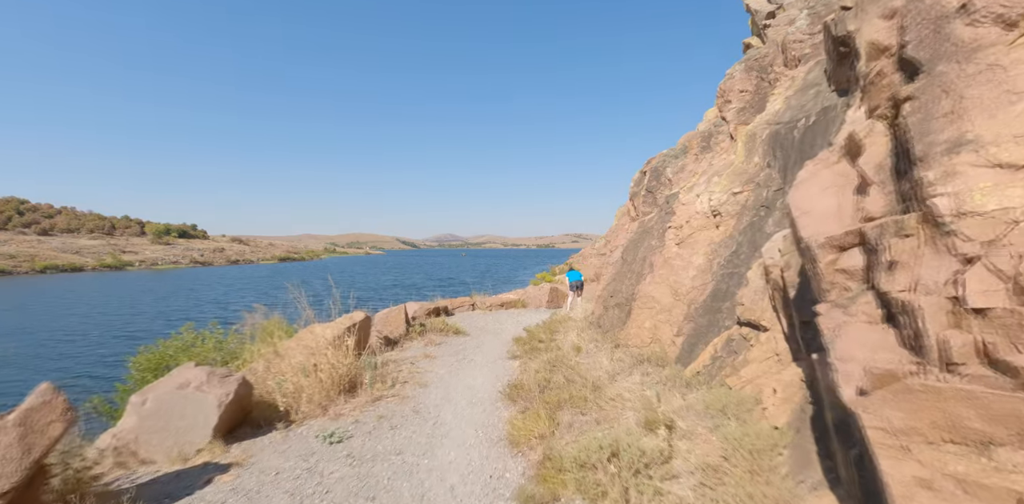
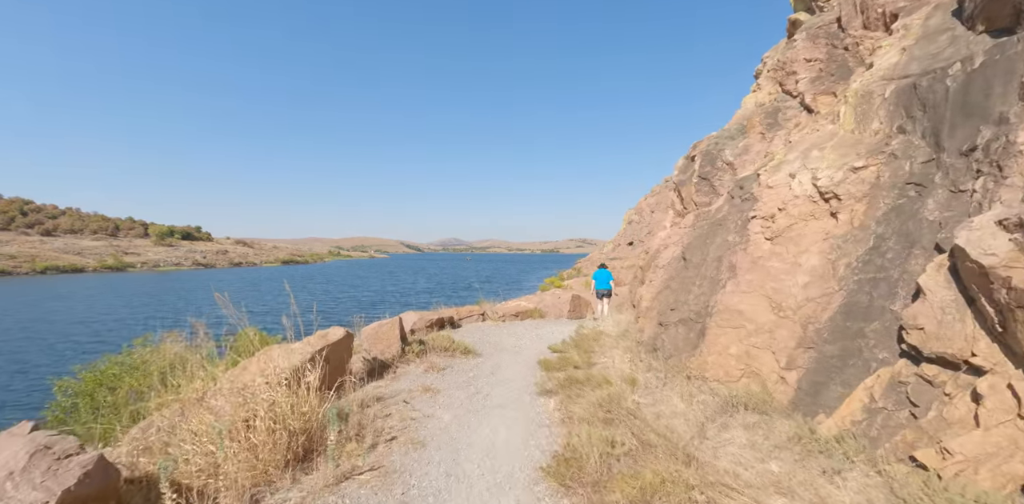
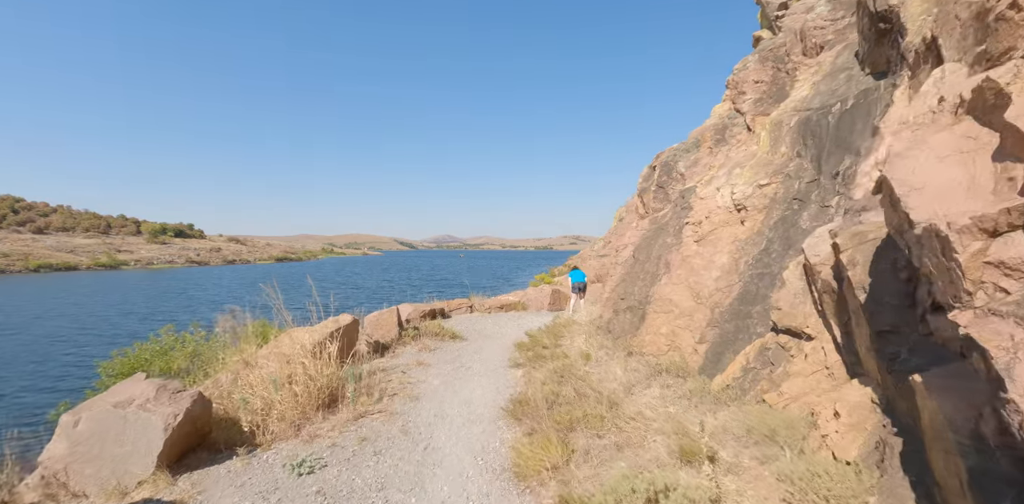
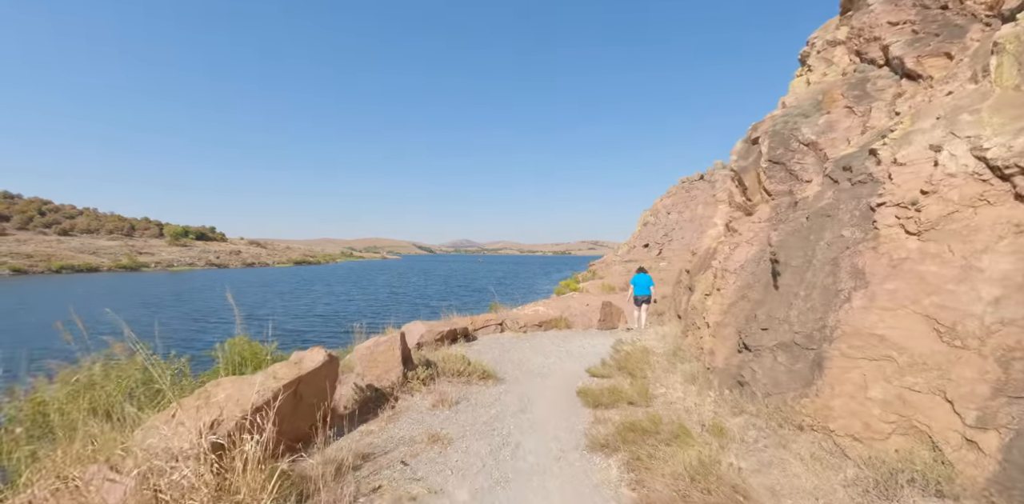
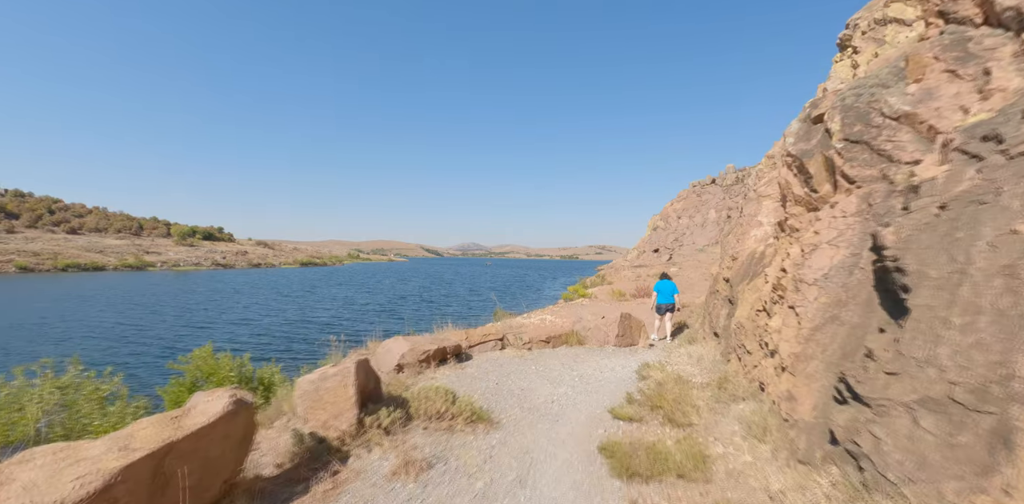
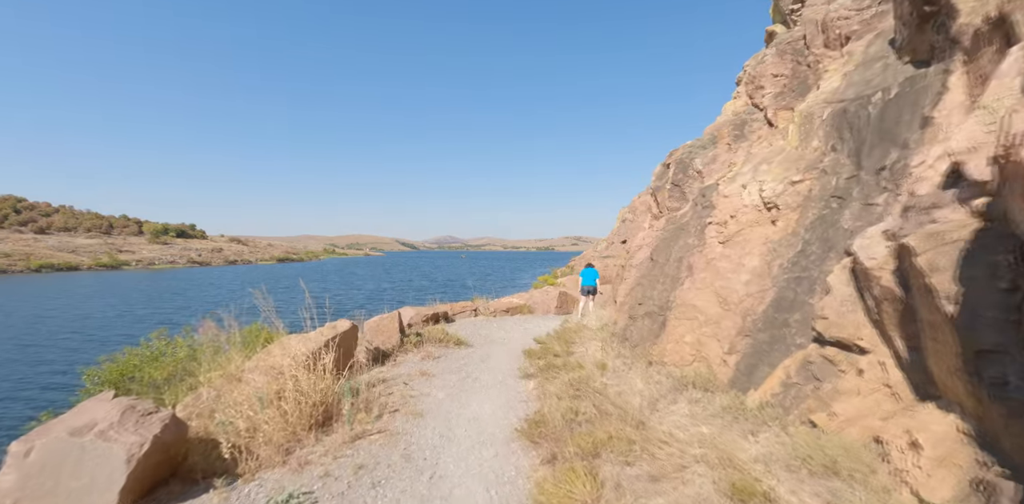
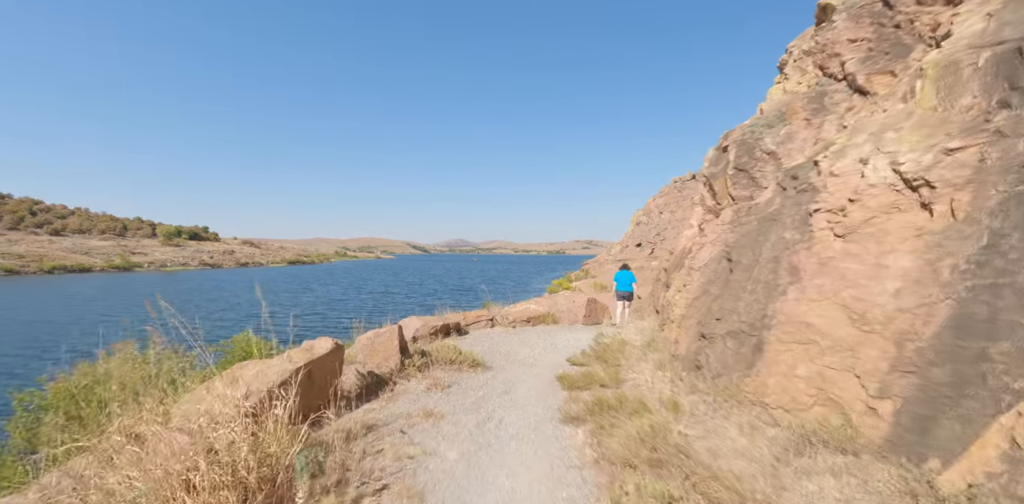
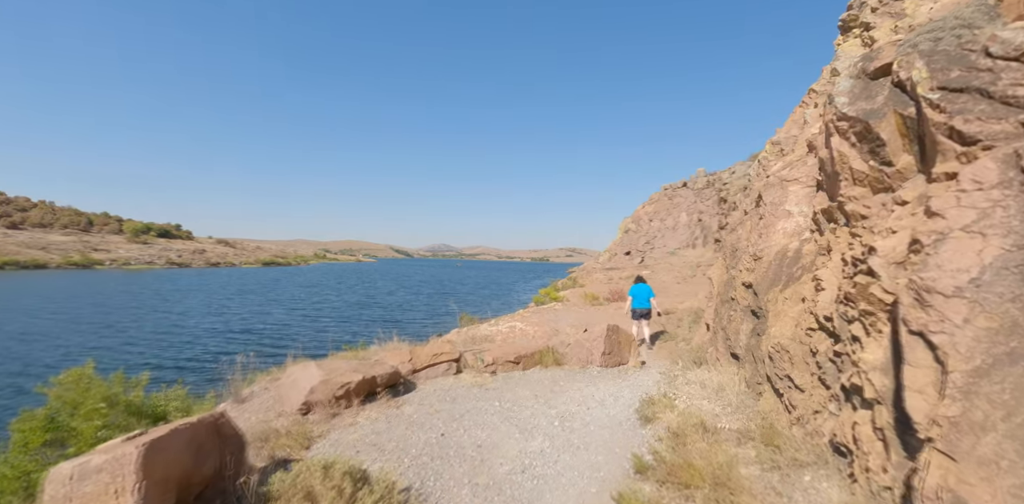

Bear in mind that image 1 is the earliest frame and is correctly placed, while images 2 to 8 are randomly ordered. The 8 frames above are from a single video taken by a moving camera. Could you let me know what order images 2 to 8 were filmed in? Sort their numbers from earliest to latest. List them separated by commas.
3, 6, 2, 7, 4, 5, 8
